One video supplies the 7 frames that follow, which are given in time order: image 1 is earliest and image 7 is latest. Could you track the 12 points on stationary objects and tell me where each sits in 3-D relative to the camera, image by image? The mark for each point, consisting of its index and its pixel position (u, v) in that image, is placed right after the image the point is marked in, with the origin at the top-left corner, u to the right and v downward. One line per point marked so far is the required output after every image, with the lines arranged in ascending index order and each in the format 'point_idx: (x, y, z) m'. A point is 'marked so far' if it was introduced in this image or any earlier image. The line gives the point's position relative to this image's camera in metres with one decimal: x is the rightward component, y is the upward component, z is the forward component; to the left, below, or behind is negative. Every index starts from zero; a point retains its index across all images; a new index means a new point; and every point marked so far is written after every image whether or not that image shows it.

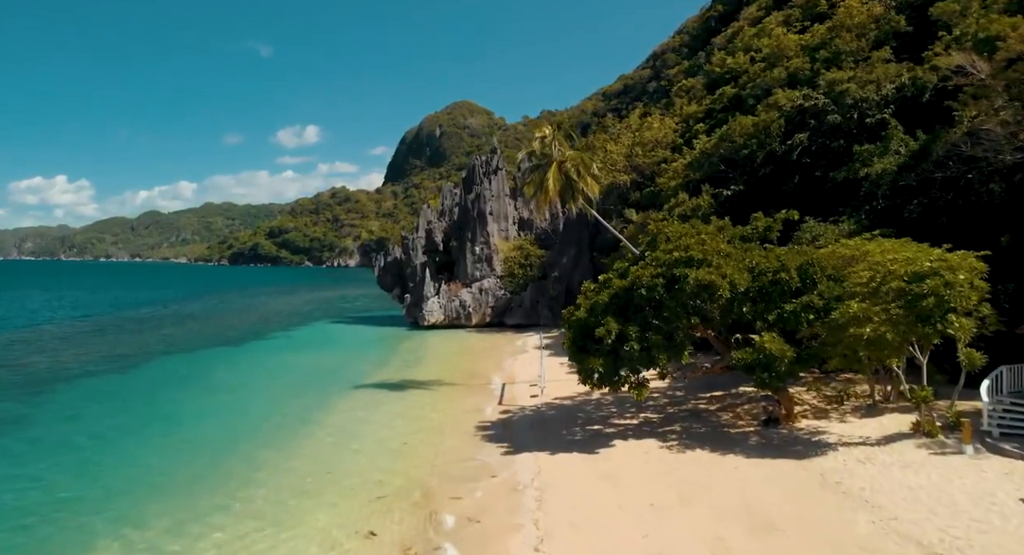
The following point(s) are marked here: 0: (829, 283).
0: (+6.7, -0.1, +12.1) m
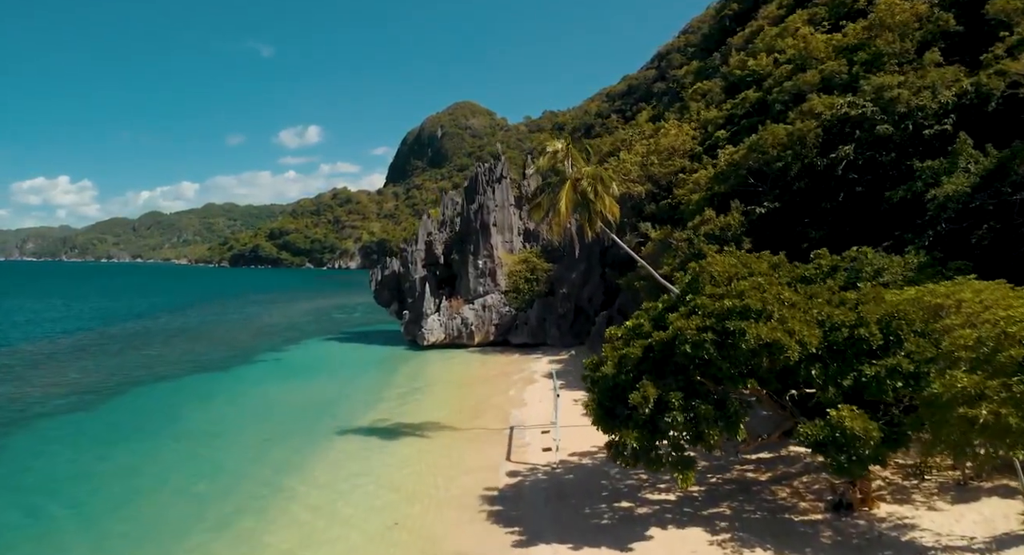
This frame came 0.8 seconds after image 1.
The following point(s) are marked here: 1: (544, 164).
0: (+6.9, -1.1, +9.8) m
1: (+1.0, +3.4, +17.2) m
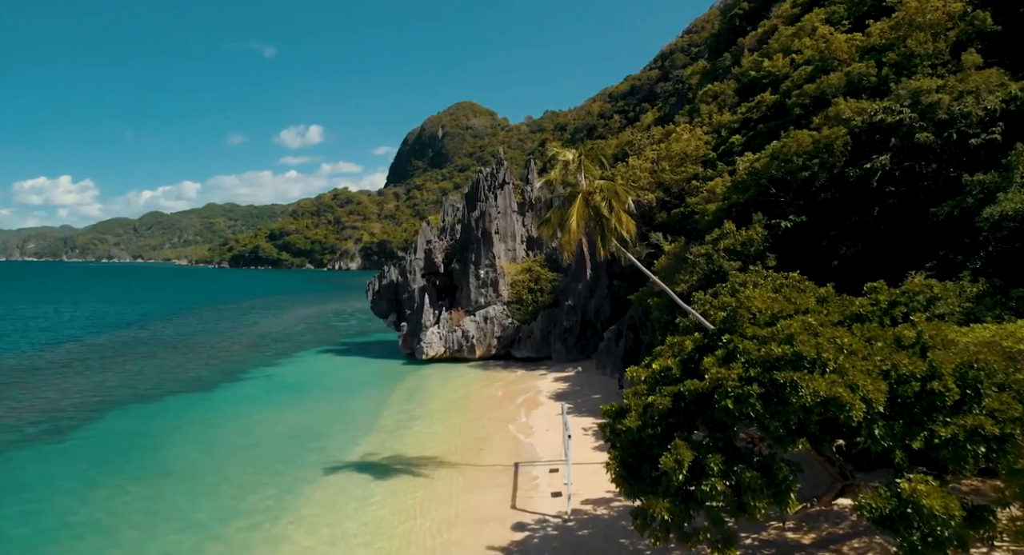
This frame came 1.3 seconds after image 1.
0: (+7.1, -1.7, +8.2) m
1: (+1.1, +2.8, +15.7) m
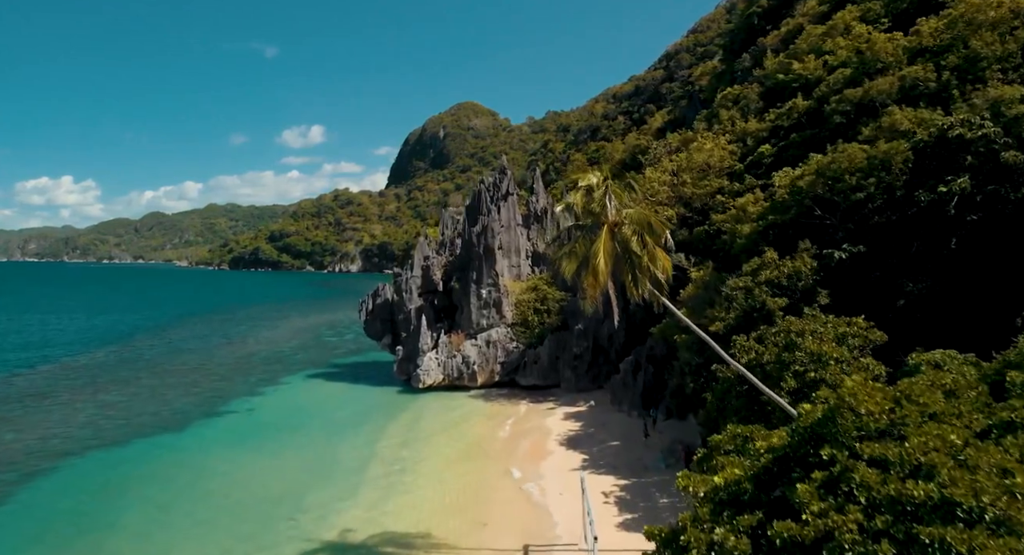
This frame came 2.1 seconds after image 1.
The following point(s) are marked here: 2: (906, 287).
0: (+7.3, -2.8, +5.5) m
1: (+1.3, +1.7, +13.0) m
2: (+10.1, -0.2, +14.7) m
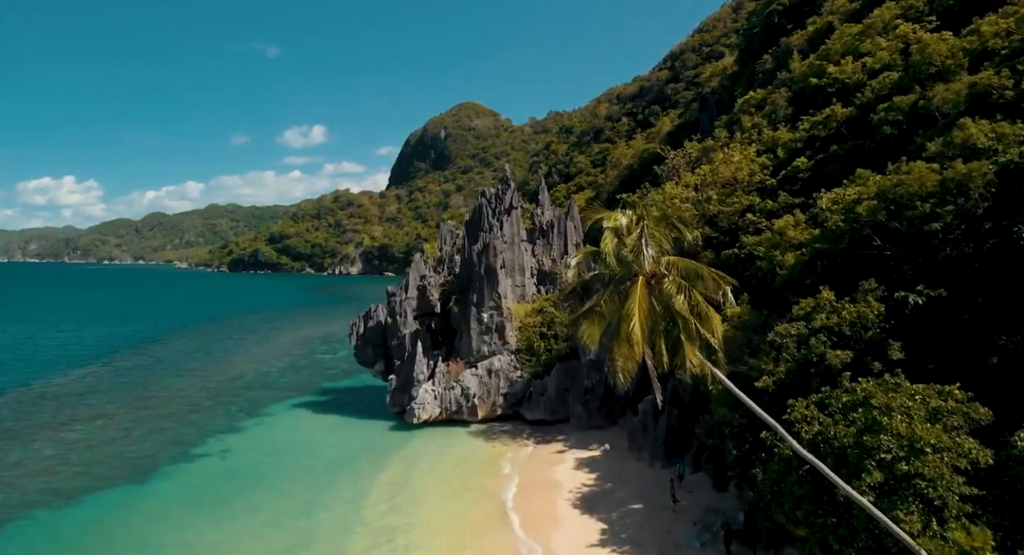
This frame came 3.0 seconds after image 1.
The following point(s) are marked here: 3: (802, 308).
0: (+7.4, -4.0, +2.8) m
1: (+1.5, +0.5, +10.3) m
2: (+10.3, -1.4, +11.9) m
3: (+7.6, -0.8, +15.0) m
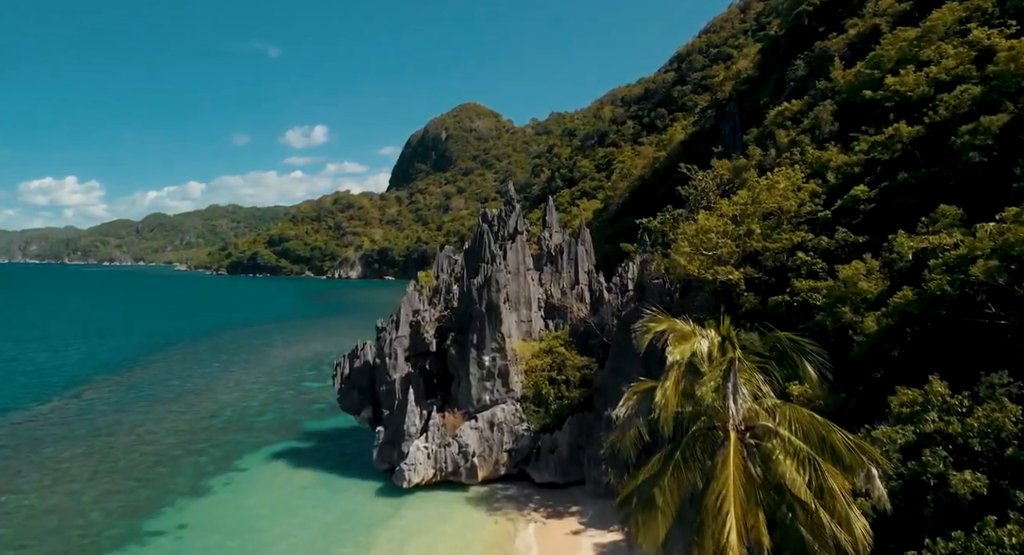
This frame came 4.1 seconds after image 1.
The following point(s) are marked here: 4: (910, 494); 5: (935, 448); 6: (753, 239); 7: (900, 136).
0: (+7.6, -5.7, -0.8) m
1: (+1.7, -1.1, +6.8) m
2: (+10.5, -3.1, +8.4) m
3: (+7.8, -2.5, +11.4) m
4: (+7.1, -4.0, +10.1) m
5: (+7.6, -3.1, +10.2) m
6: (+8.3, +1.3, +19.9) m
7: (+13.3, +4.8, +19.6) m
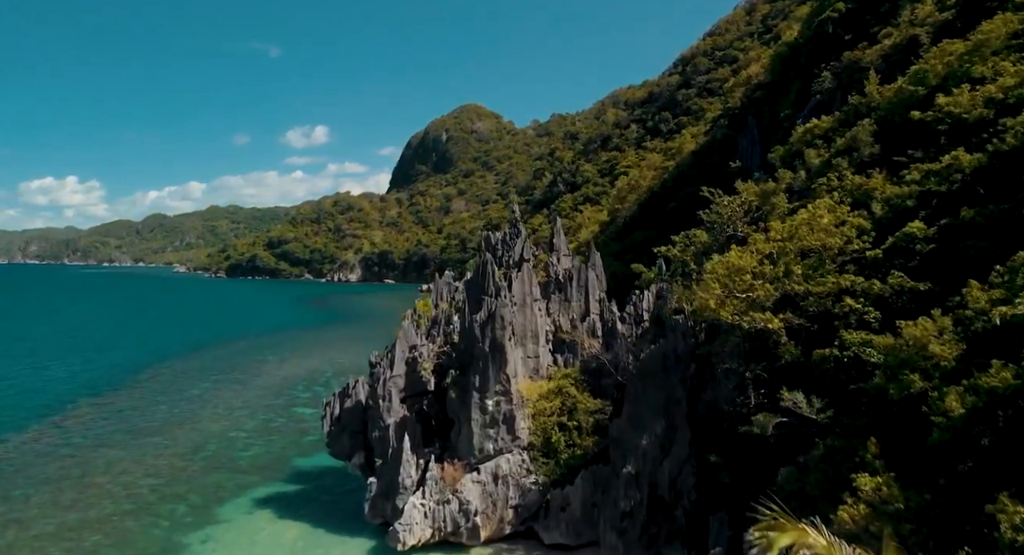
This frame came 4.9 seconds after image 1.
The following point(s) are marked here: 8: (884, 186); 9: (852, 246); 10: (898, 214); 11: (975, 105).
0: (+7.8, -7.1, -3.0) m
1: (+2.0, -2.6, +4.5) m
2: (+10.7, -4.5, +6.1) m
3: (+8.0, -4.0, +9.1) m
4: (+7.3, -5.4, +7.8) m
5: (+7.8, -4.6, +7.9) m
6: (+8.6, -0.1, +17.6) m
7: (+13.6, +3.4, +17.3) m
8: (+12.5, +3.1, +19.1) m
9: (+10.6, +0.9, +17.8) m
10: (+12.2, +2.0, +18.2) m
11: (+15.2, +5.6, +18.7) m
